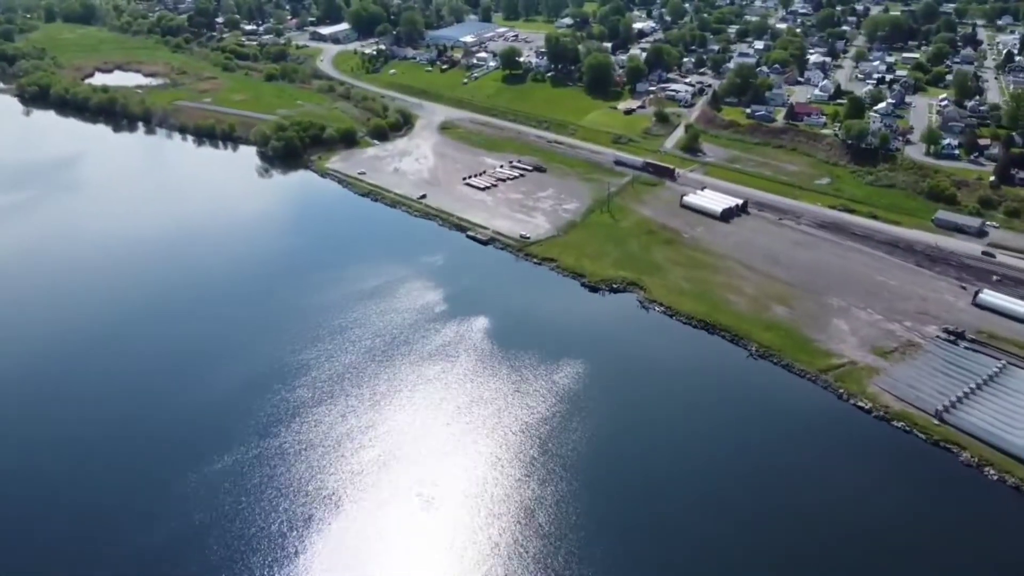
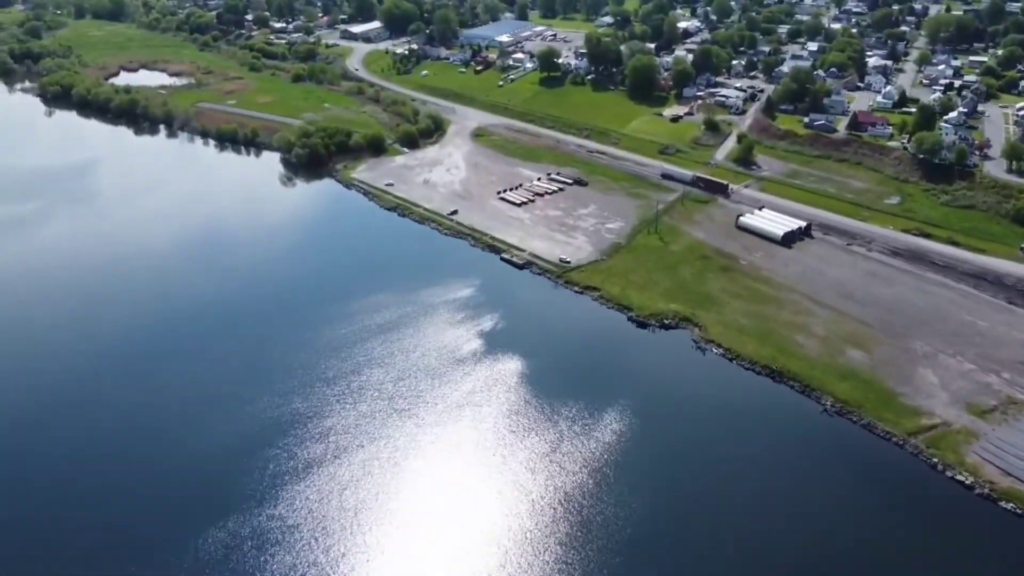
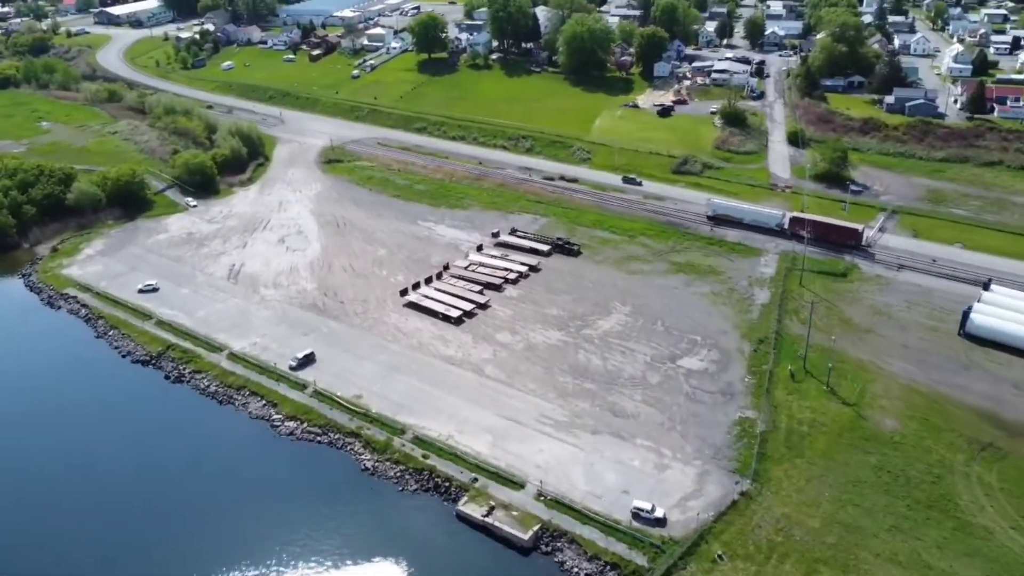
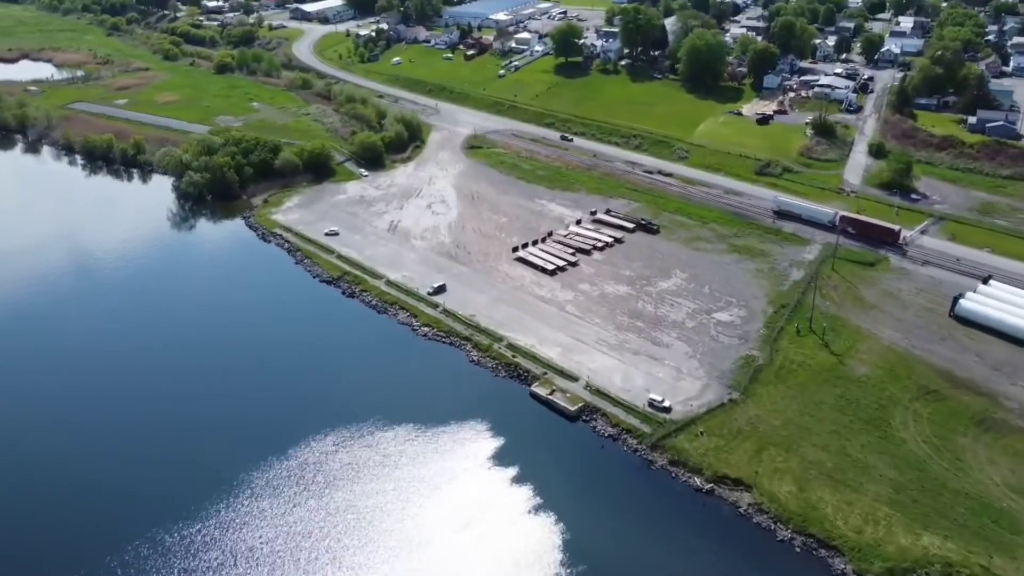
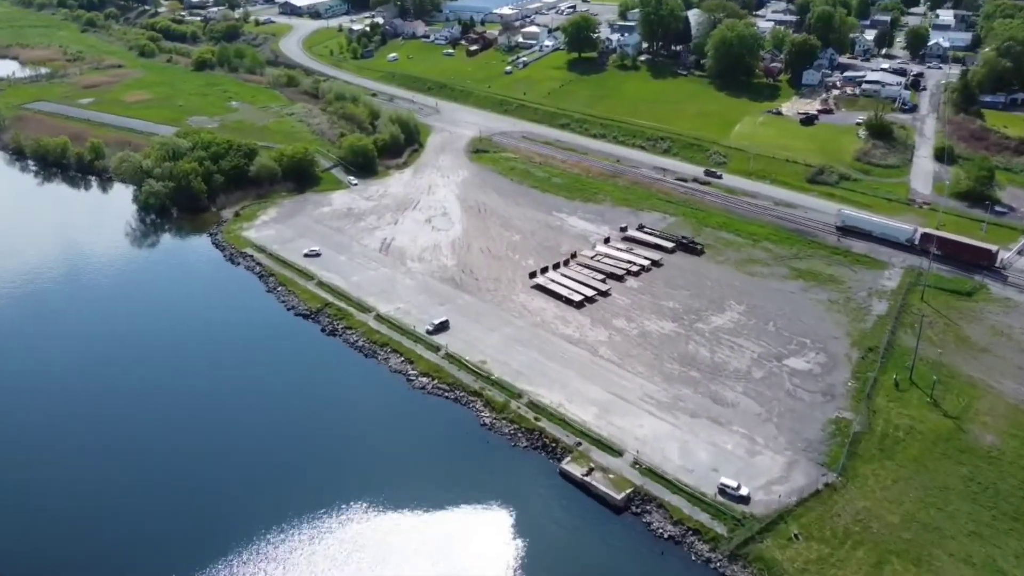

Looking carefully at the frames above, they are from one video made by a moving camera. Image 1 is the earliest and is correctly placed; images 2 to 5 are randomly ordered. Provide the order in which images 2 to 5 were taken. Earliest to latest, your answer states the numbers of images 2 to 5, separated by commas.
2, 4, 5, 3
